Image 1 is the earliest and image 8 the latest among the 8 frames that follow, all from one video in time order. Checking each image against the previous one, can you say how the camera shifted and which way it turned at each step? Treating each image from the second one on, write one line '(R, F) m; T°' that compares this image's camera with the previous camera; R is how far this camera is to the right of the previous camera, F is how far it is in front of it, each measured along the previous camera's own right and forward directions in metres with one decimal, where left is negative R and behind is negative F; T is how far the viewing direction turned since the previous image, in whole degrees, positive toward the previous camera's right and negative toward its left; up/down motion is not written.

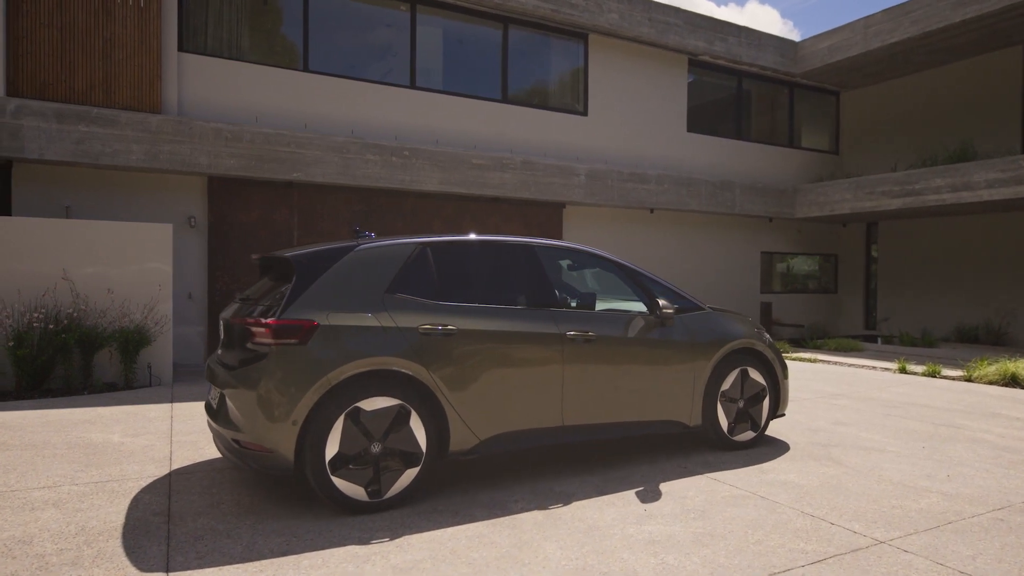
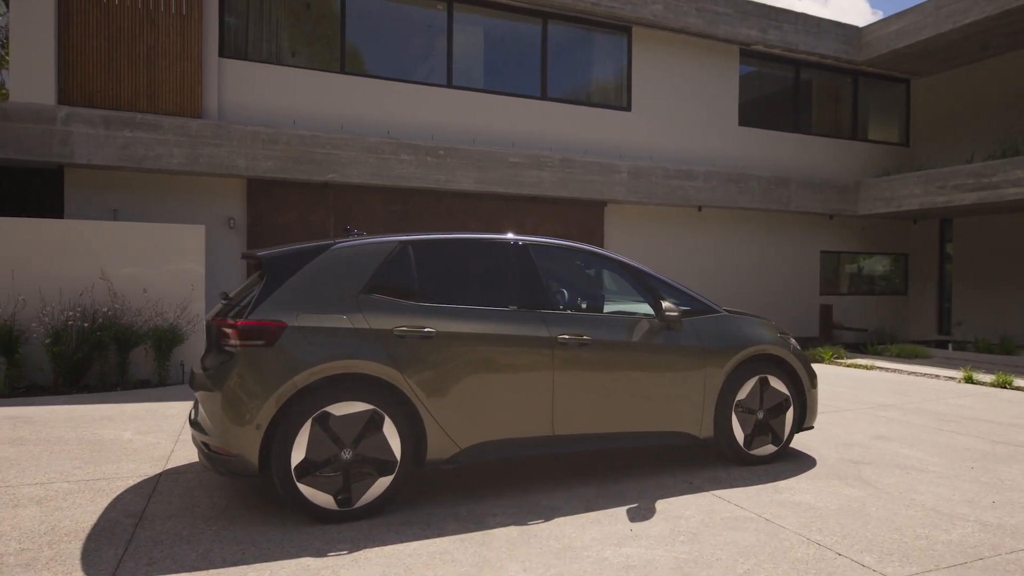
(+0.6, +0.3) m; -6°
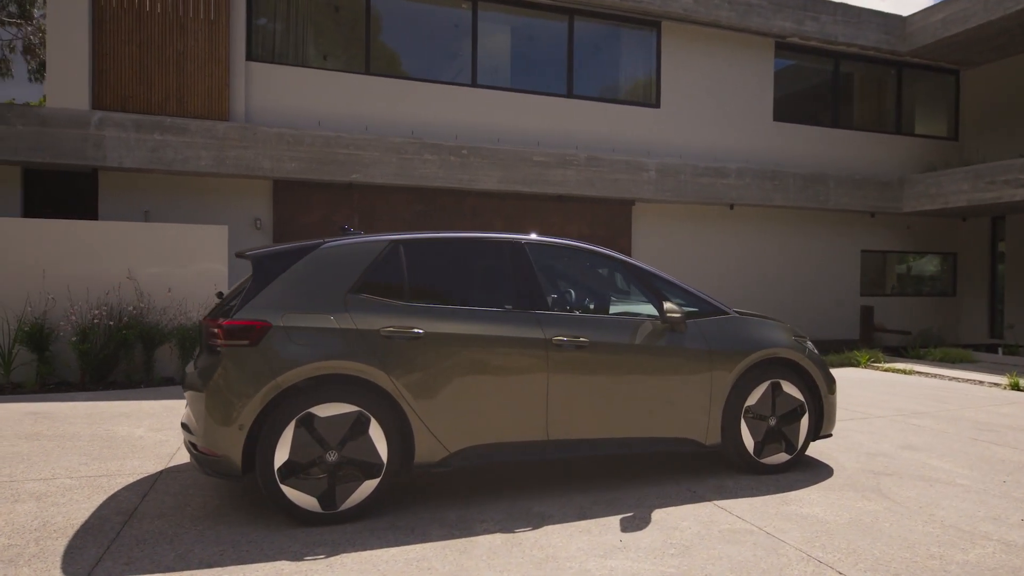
(+0.4, +0.1) m; -4°
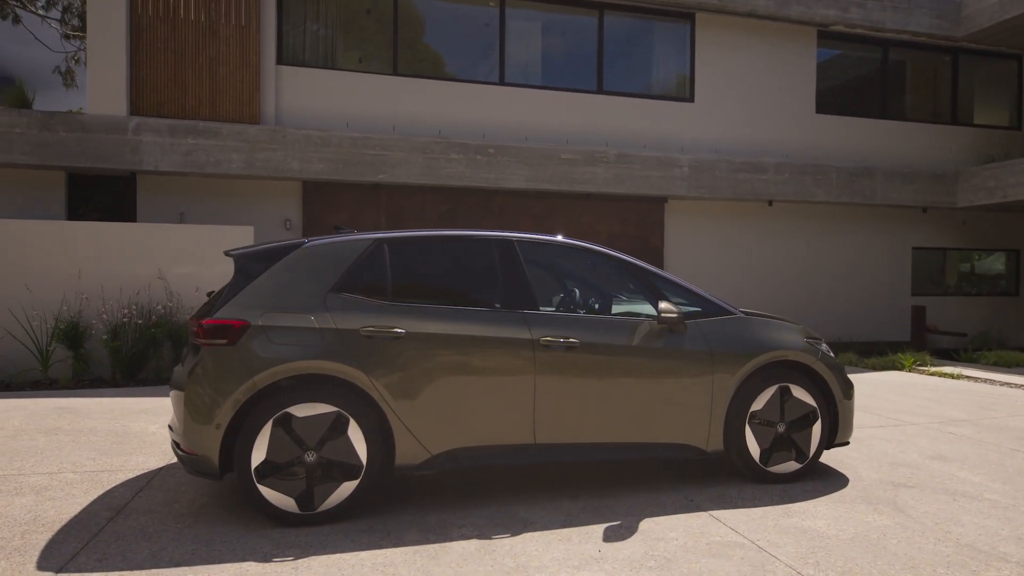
(+0.5, +0.1) m; -5°
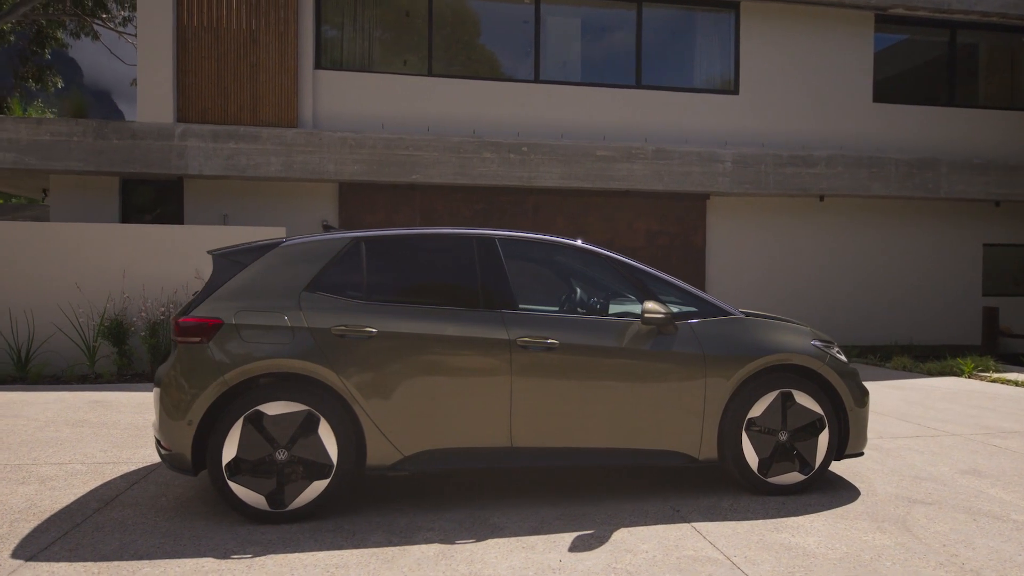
(+0.7, +0.2) m; -6°
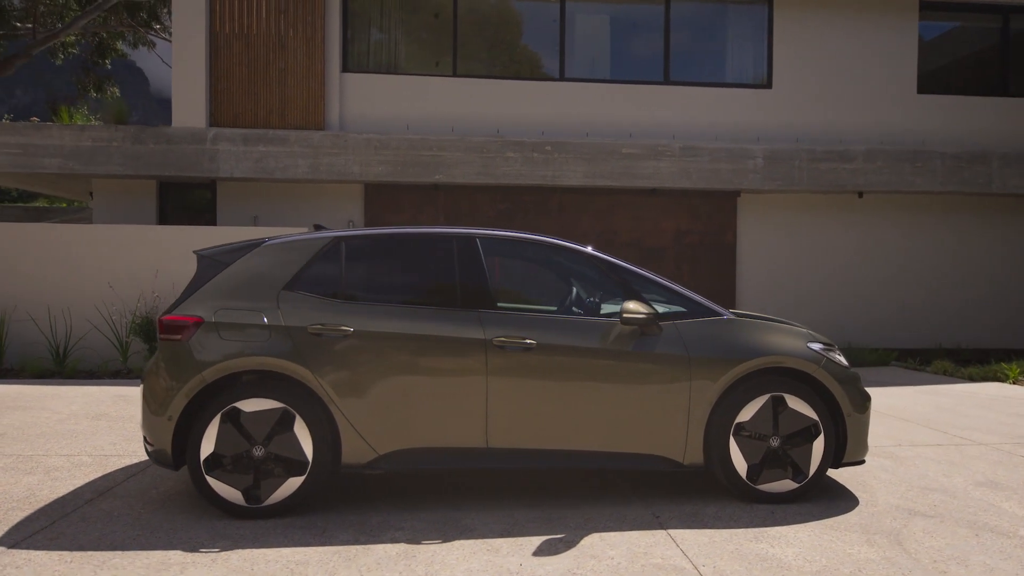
(+0.5, +0.1) m; -5°
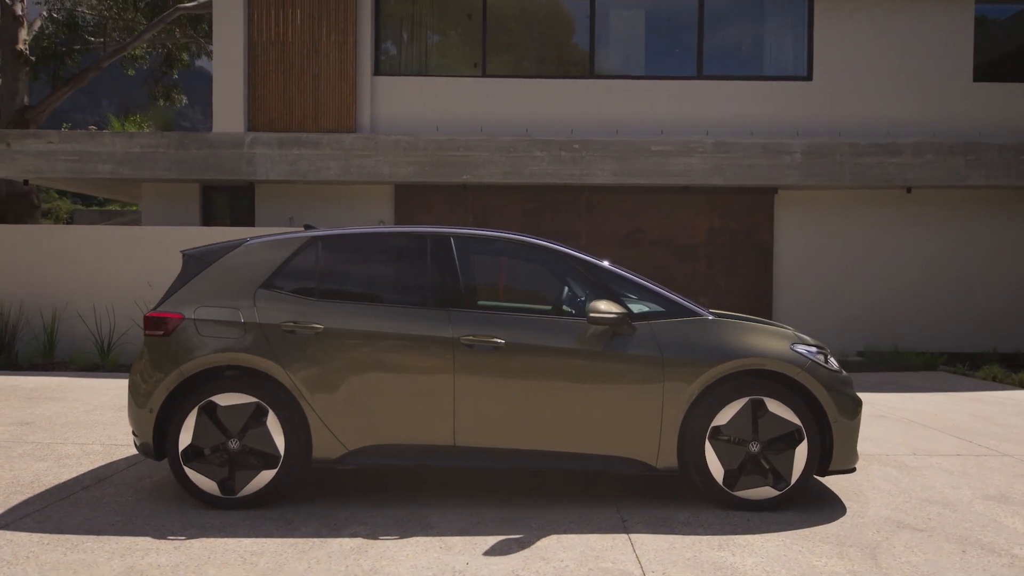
(+0.7, +0.1) m; -6°
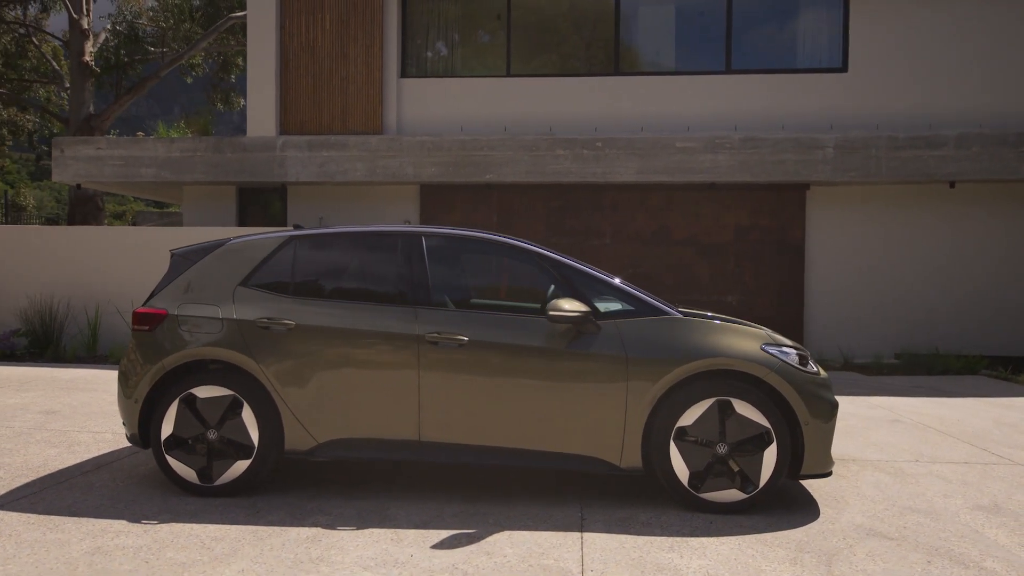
(+0.6, 0.0) m; -5°
